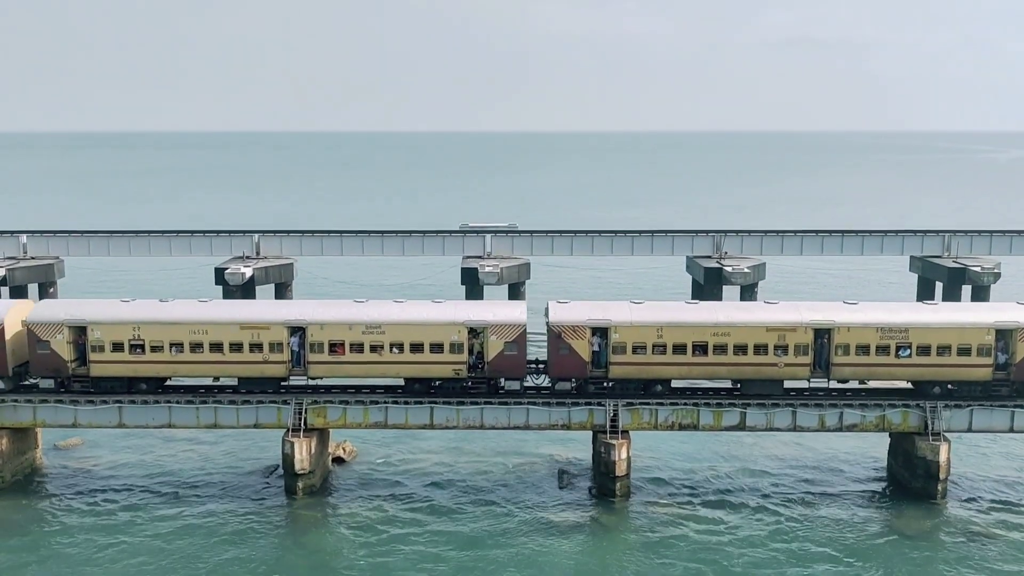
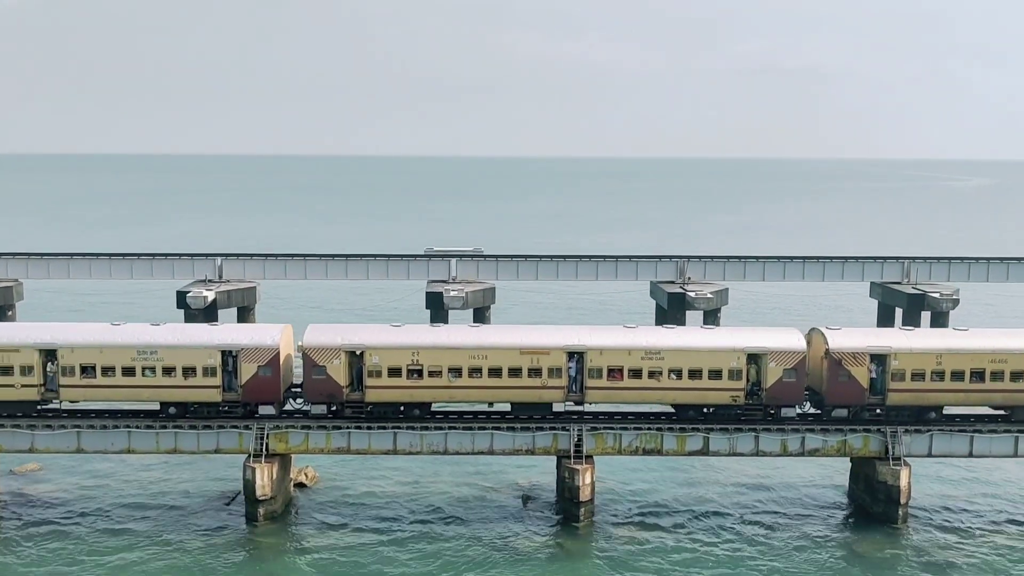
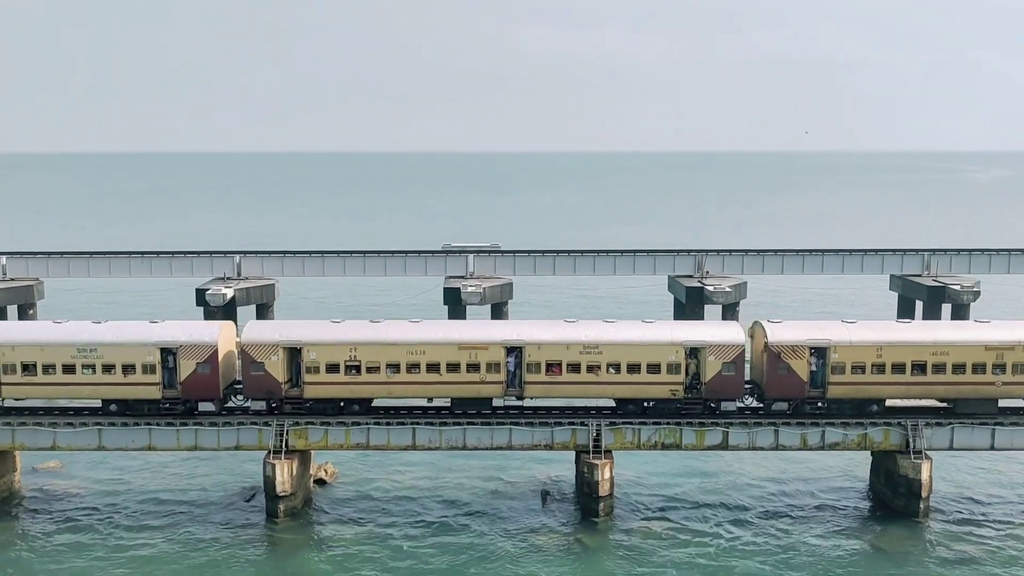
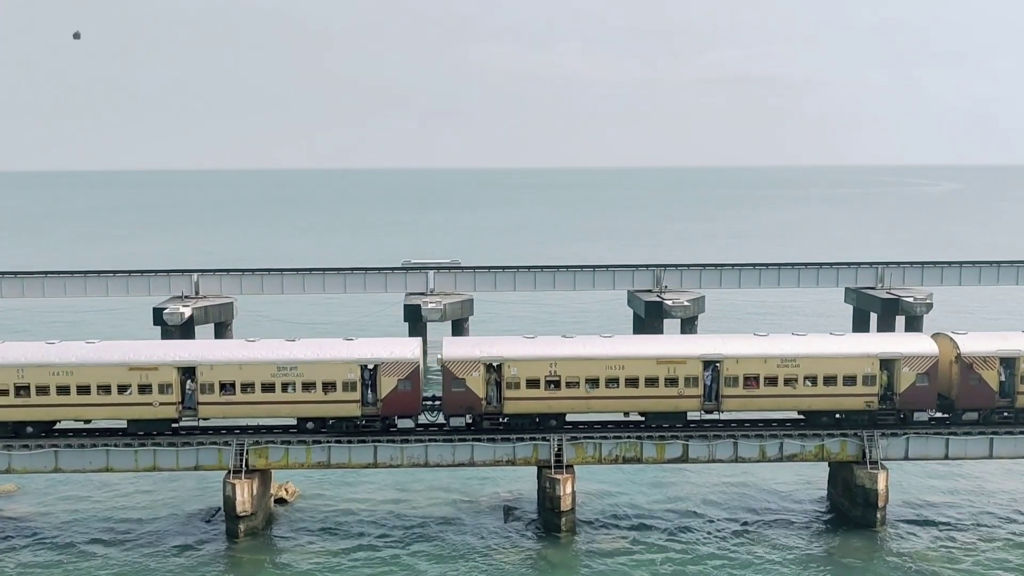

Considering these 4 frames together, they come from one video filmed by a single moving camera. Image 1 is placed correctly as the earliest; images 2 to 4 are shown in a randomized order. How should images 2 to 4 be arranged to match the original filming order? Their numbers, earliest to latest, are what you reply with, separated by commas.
3, 2, 4
